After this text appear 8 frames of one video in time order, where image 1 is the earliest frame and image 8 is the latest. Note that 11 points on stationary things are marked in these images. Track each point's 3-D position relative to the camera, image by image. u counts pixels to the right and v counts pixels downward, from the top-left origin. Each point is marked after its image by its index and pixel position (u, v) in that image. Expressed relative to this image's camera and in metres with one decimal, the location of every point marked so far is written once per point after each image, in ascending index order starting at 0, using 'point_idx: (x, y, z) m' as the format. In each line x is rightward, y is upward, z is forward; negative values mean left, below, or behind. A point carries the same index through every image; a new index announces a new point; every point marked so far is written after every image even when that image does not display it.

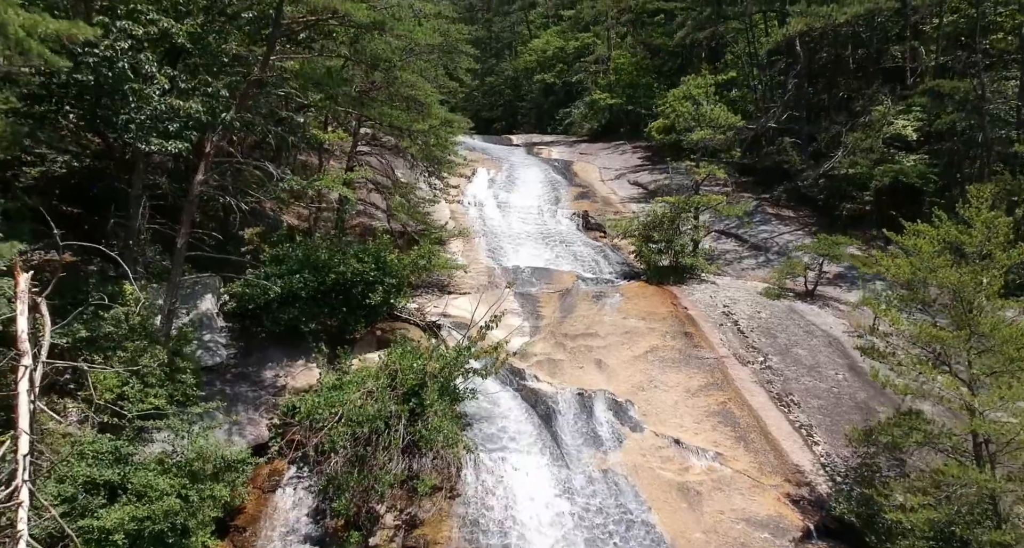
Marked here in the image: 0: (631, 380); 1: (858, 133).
0: (+2.0, -1.8, +12.6) m
1: (+8.9, +3.6, +19.3) m
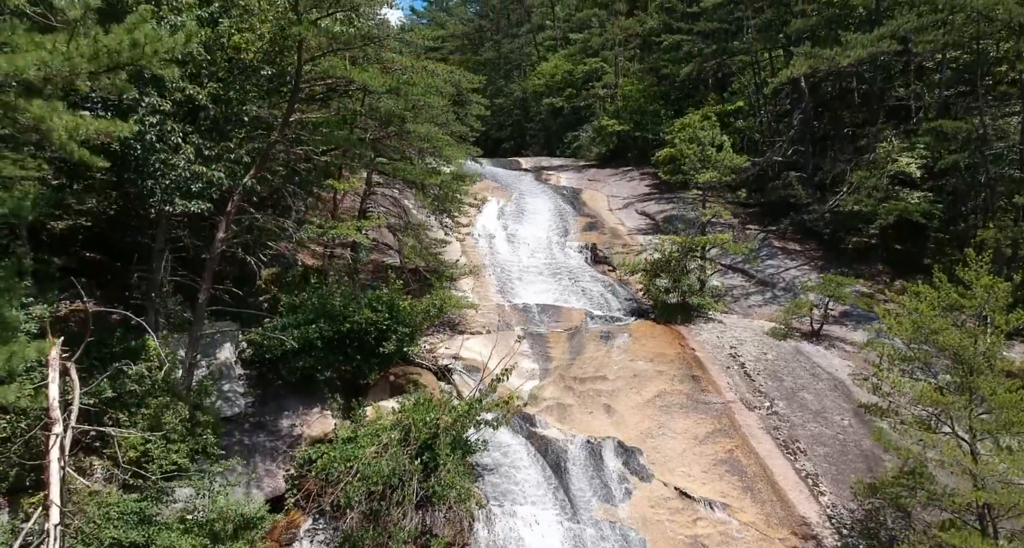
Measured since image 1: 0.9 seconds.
0: (+2.2, -2.6, +12.8) m
1: (+9.2, +2.7, +19.6) m
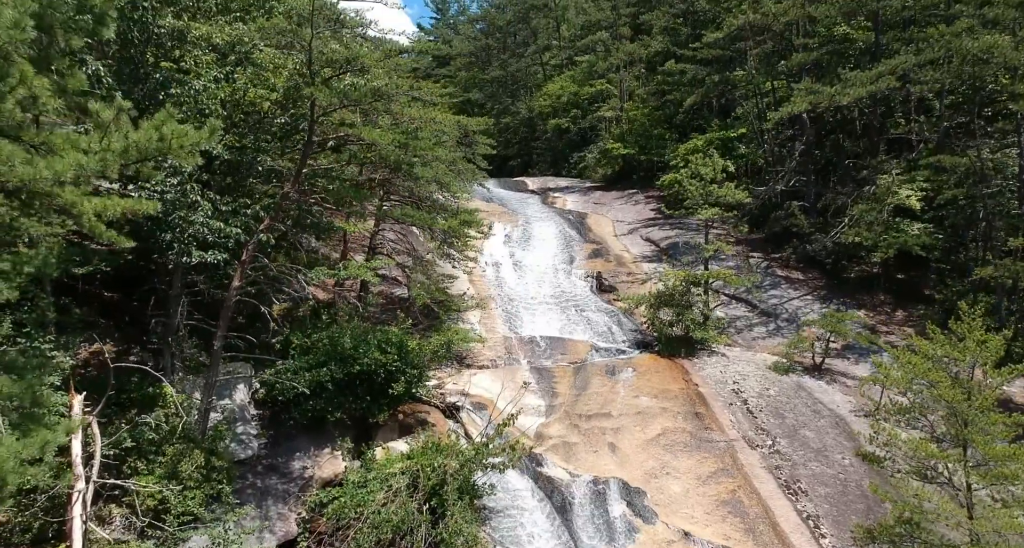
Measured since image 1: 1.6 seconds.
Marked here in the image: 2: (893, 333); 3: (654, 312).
0: (+2.3, -3.4, +13.0) m
1: (+9.3, +1.9, +19.8) m
2: (+9.3, -1.5, +18.3) m
3: (+3.5, -0.9, +18.2) m
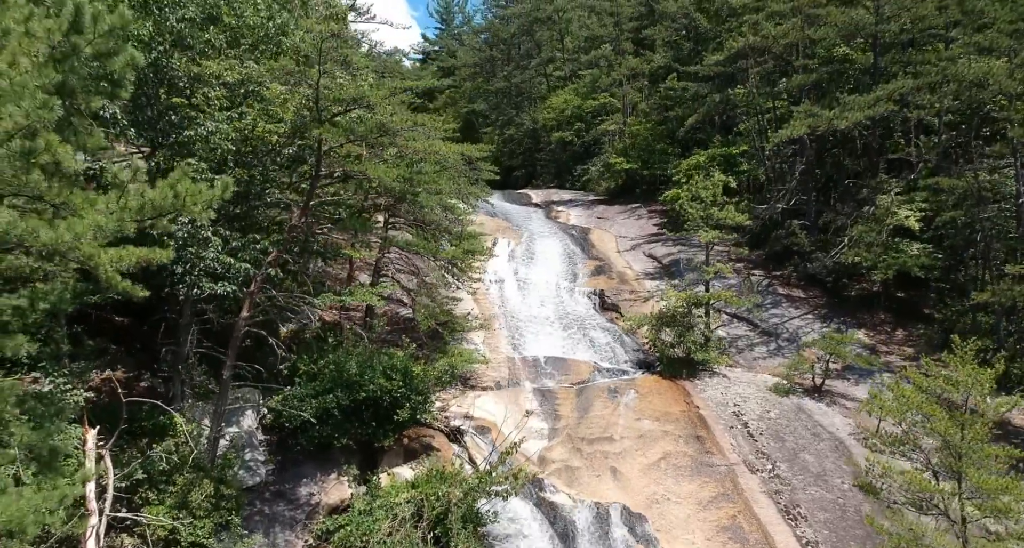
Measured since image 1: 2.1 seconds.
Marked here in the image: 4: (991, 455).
0: (+2.4, -3.8, +13.2) m
1: (+9.4, +1.4, +20.0) m
2: (+9.4, -2.0, +18.5) m
3: (+3.6, -1.5, +18.4) m
4: (+6.0, -2.3, +9.4) m
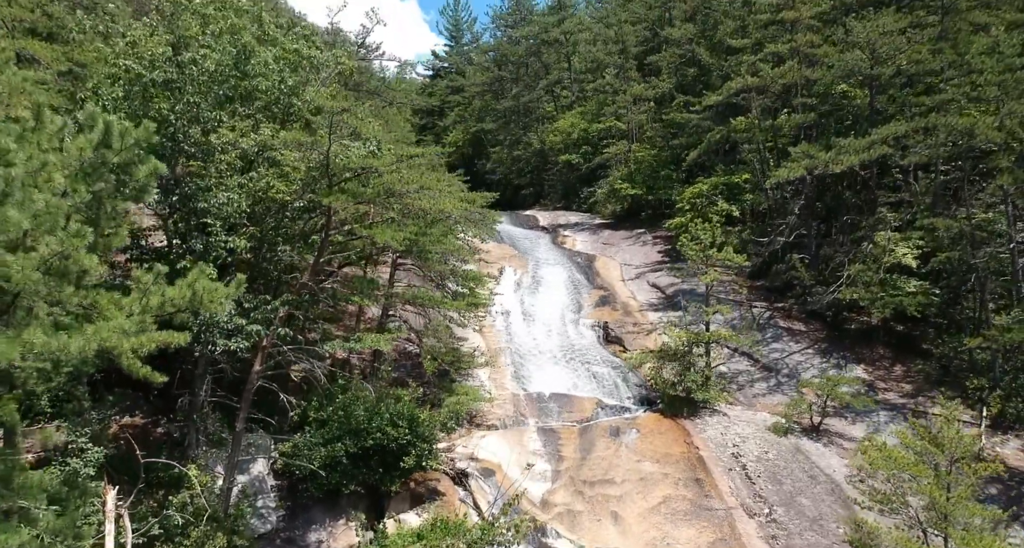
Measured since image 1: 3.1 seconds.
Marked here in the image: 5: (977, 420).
0: (+2.4, -4.8, +13.6) m
1: (+9.5, +0.4, +20.4) m
2: (+9.5, -2.9, +18.8) m
3: (+3.7, -2.4, +18.8) m
4: (+6.0, -3.1, +9.7) m
5: (+10.9, -3.4, +17.5) m
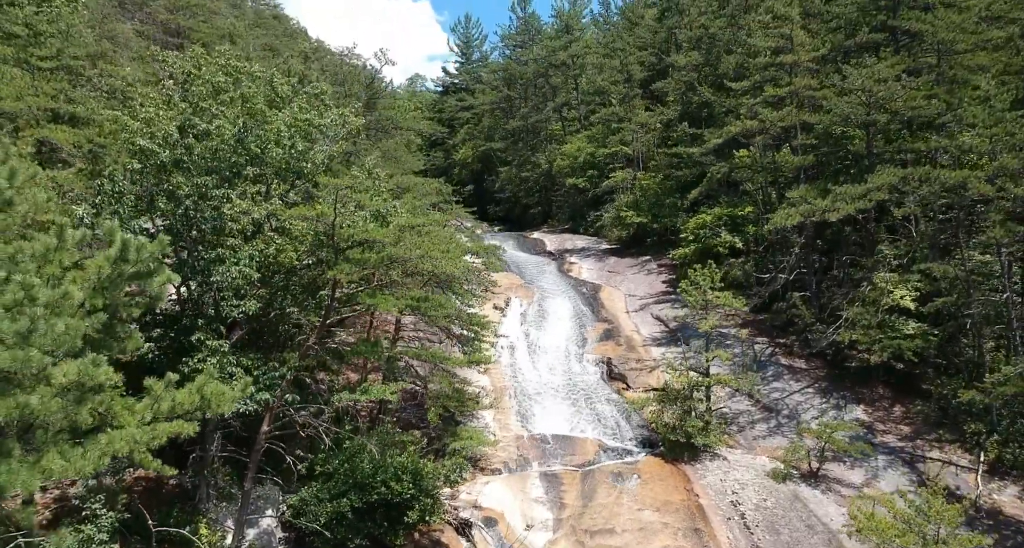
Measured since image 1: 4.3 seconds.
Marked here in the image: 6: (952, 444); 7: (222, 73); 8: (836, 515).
0: (+2.4, -5.9, +13.9) m
1: (+9.6, -0.8, +20.6) m
2: (+9.6, -4.1, +19.0) m
3: (+3.7, -3.6, +19.1) m
4: (+6.0, -4.1, +10.0) m
5: (+11.0, -4.5, +17.7) m
6: (+10.9, -4.2, +18.5) m
7: (-6.0, +4.1, +15.5) m
8: (+6.8, -5.1, +15.7) m
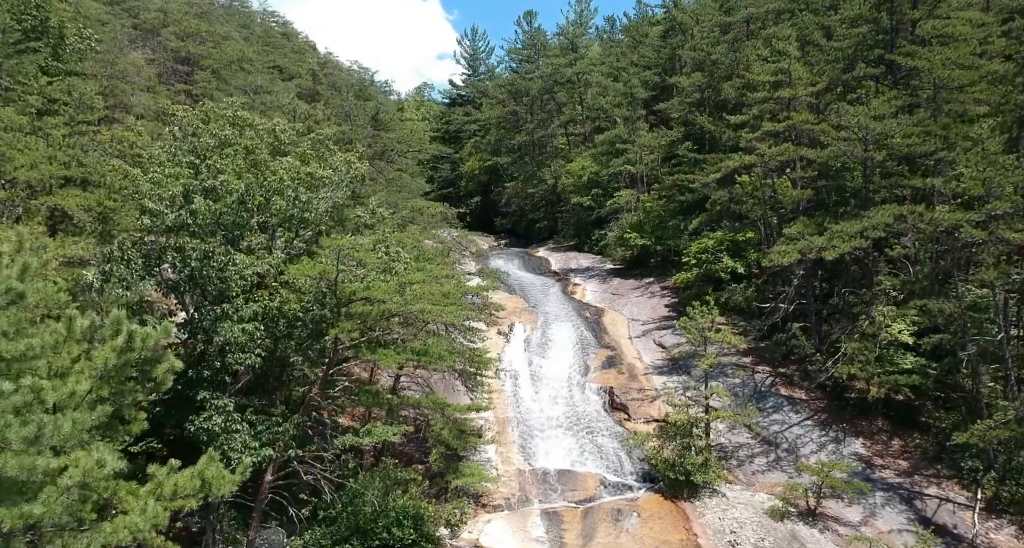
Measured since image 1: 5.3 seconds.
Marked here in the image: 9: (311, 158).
0: (+2.4, -6.8, +14.1) m
1: (+9.7, -1.7, +20.8) m
2: (+9.7, -5.0, +19.2) m
3: (+3.8, -4.6, +19.3) m
4: (+5.9, -5.0, +10.2) m
5: (+11.0, -5.4, +17.9) m
6: (+11.0, -5.1, +18.7) m
7: (-6.1, +3.1, +15.9) m
8: (+6.8, -6.0, +15.8) m
9: (-4.6, +2.7, +17.2) m
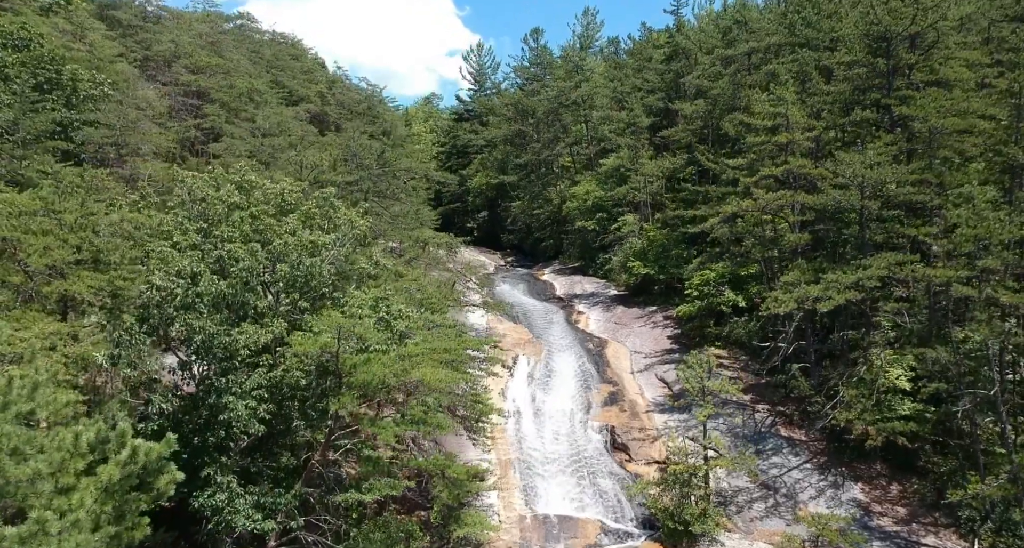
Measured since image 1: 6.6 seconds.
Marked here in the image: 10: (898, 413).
0: (+2.4, -8.0, +14.3) m
1: (+9.7, -3.0, +21.0) m
2: (+9.7, -6.3, +19.3) m
3: (+3.8, -5.9, +19.6) m
4: (+5.8, -6.2, +10.4) m
5: (+11.0, -6.7, +18.0) m
6: (+11.0, -6.4, +18.8) m
7: (-6.2, +1.8, +16.3) m
8: (+6.8, -7.2, +16.0) m
9: (-4.7, +1.3, +17.6) m
10: (+10.2, -3.7, +19.8) m
